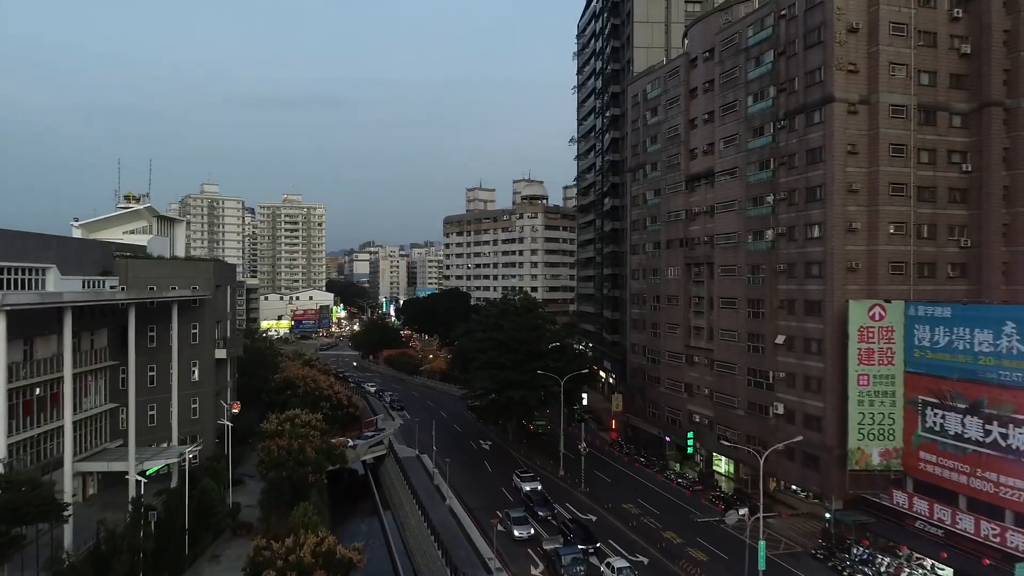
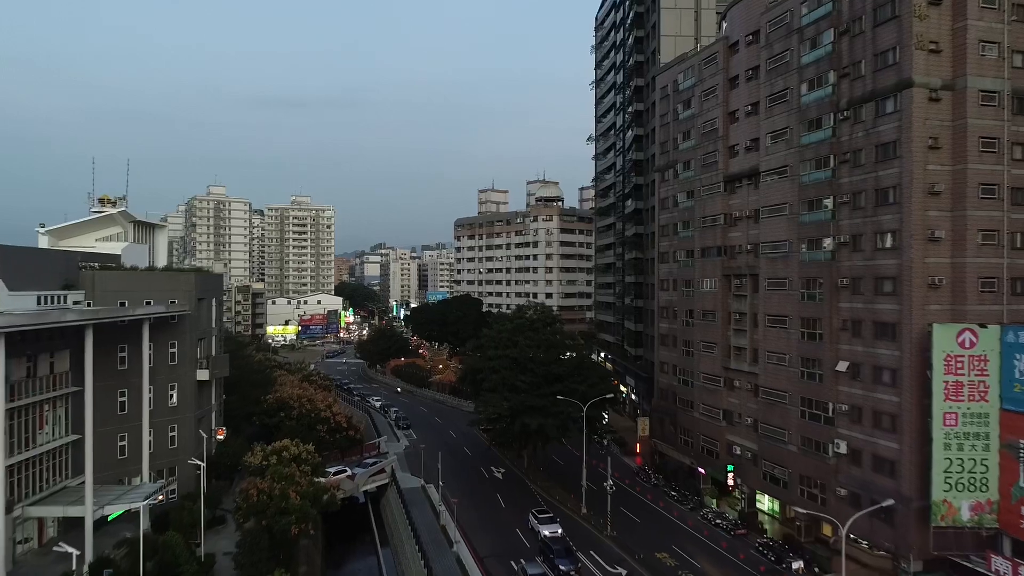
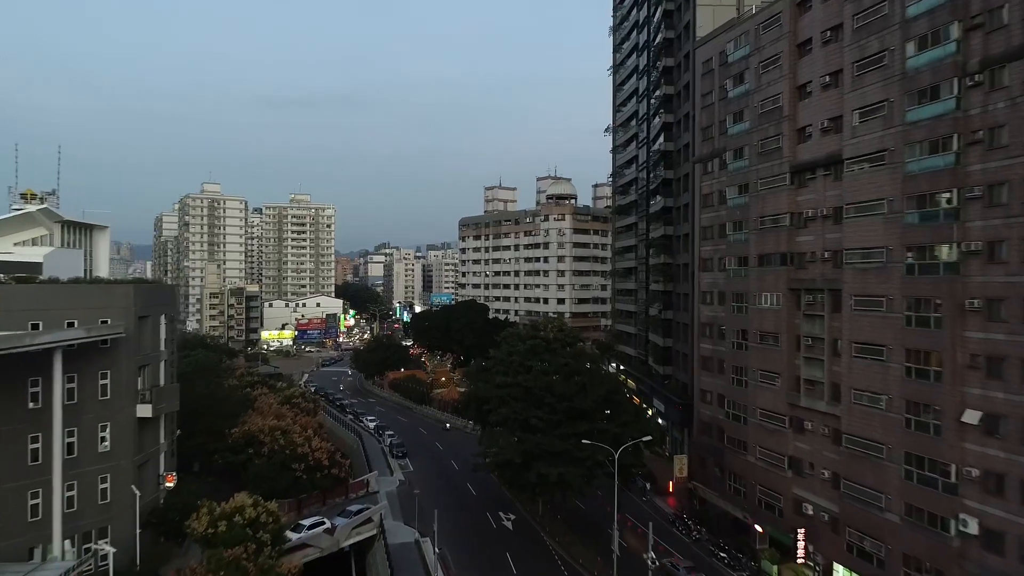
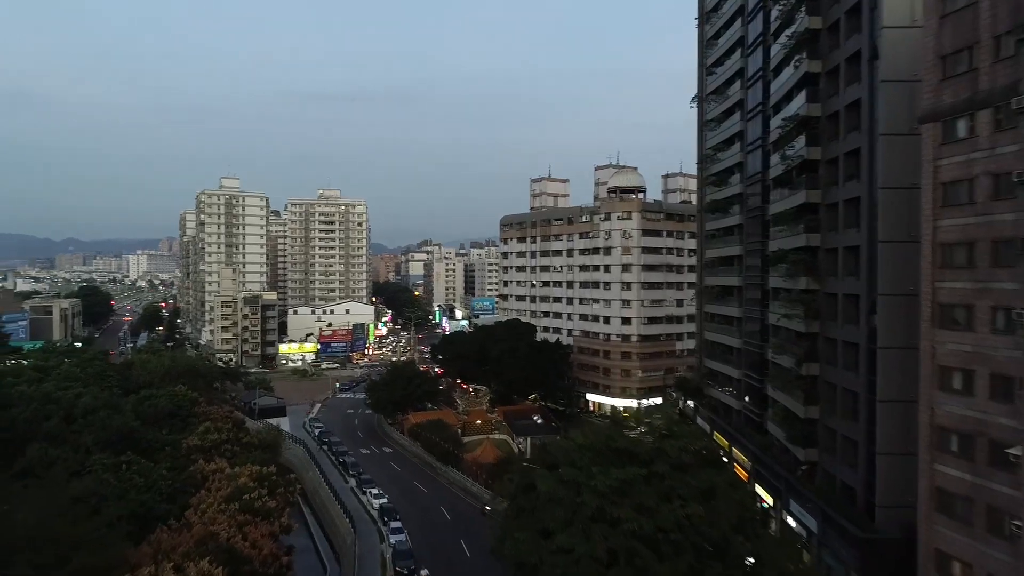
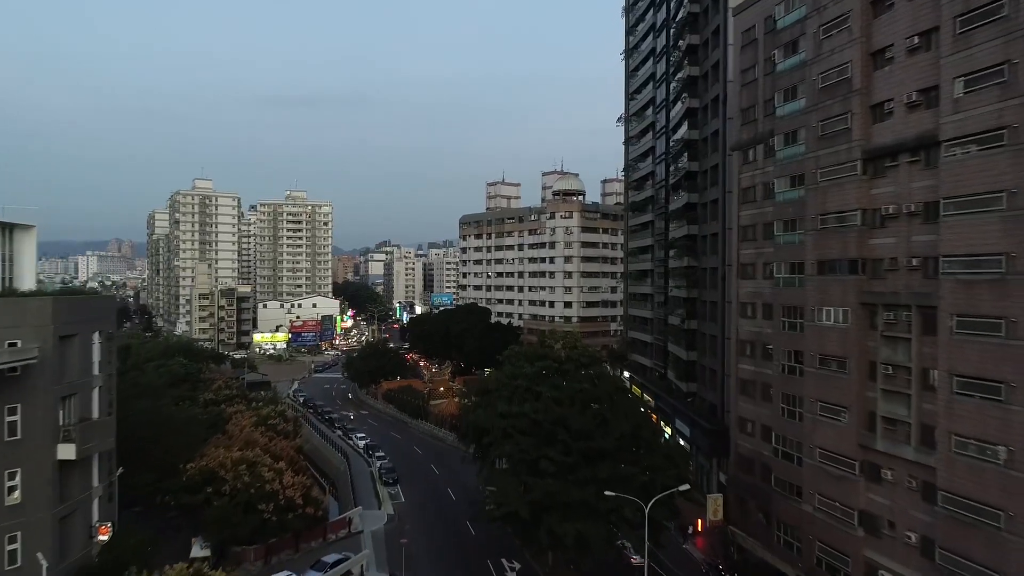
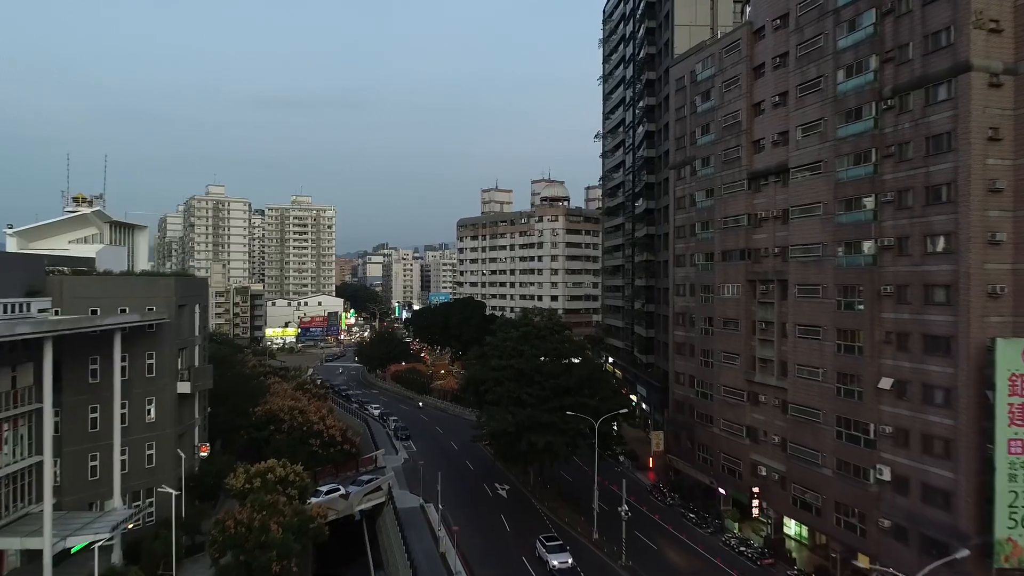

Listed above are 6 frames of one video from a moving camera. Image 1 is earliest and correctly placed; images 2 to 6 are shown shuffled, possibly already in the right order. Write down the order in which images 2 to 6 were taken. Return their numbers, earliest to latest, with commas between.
2, 6, 3, 5, 4
